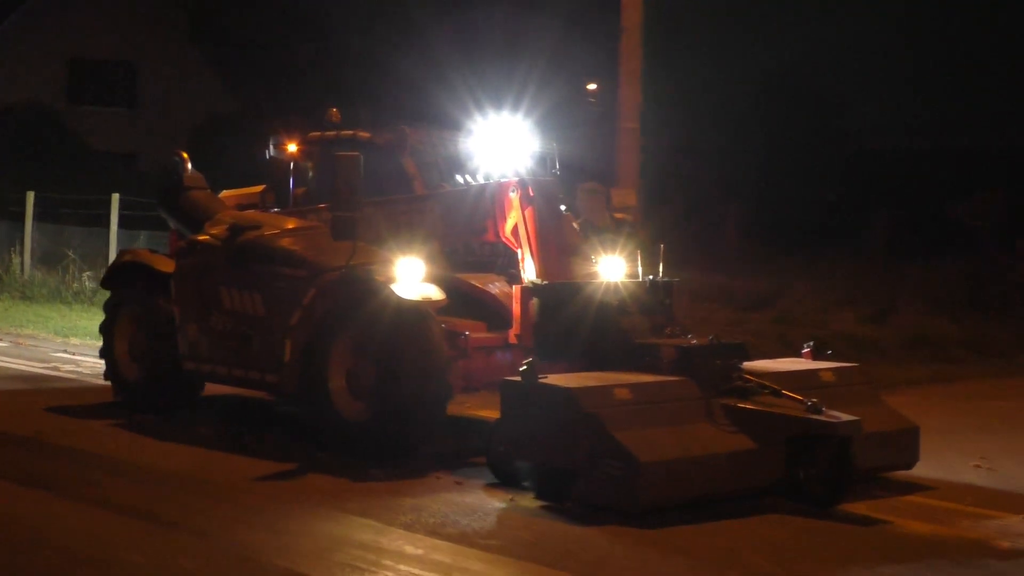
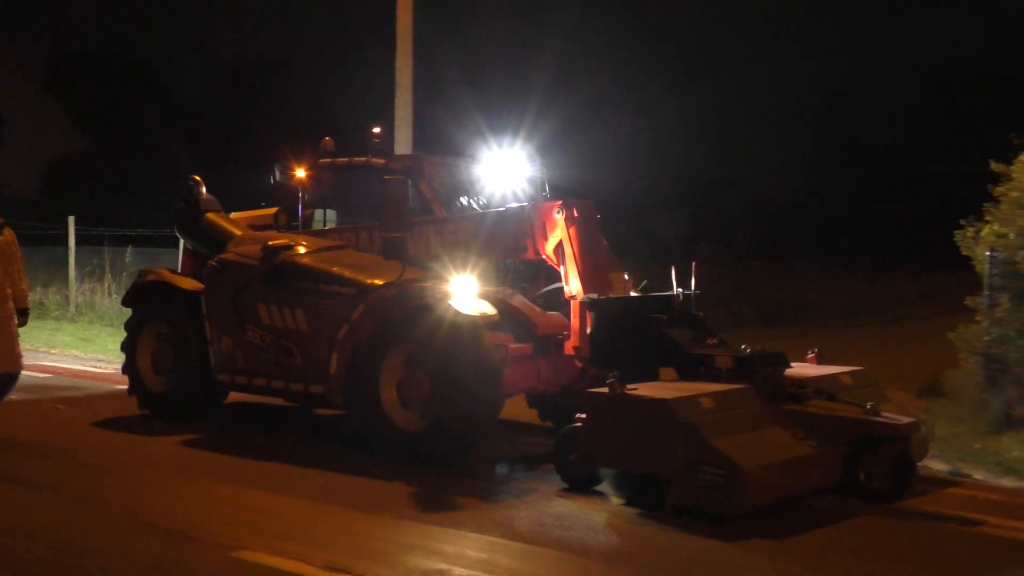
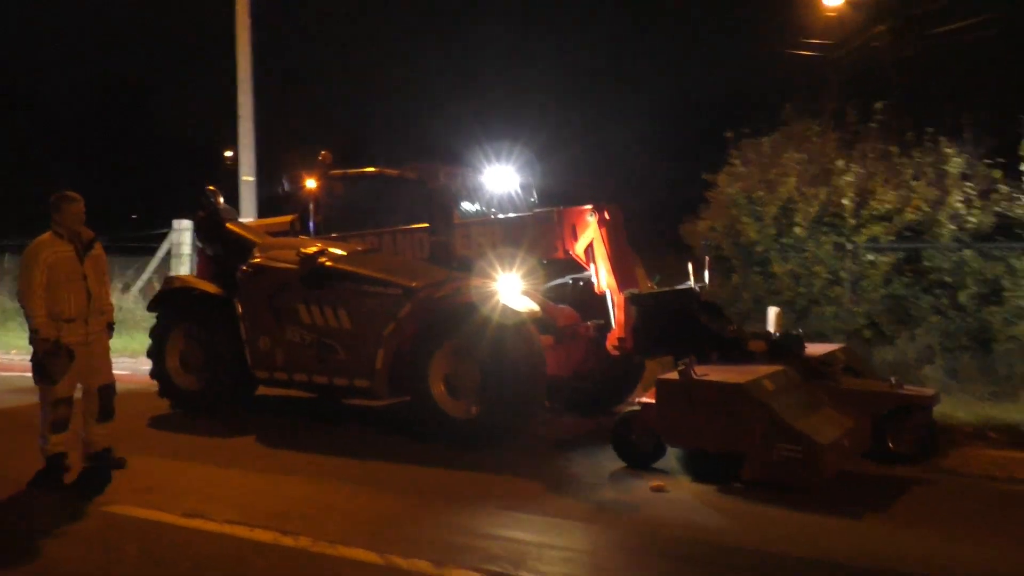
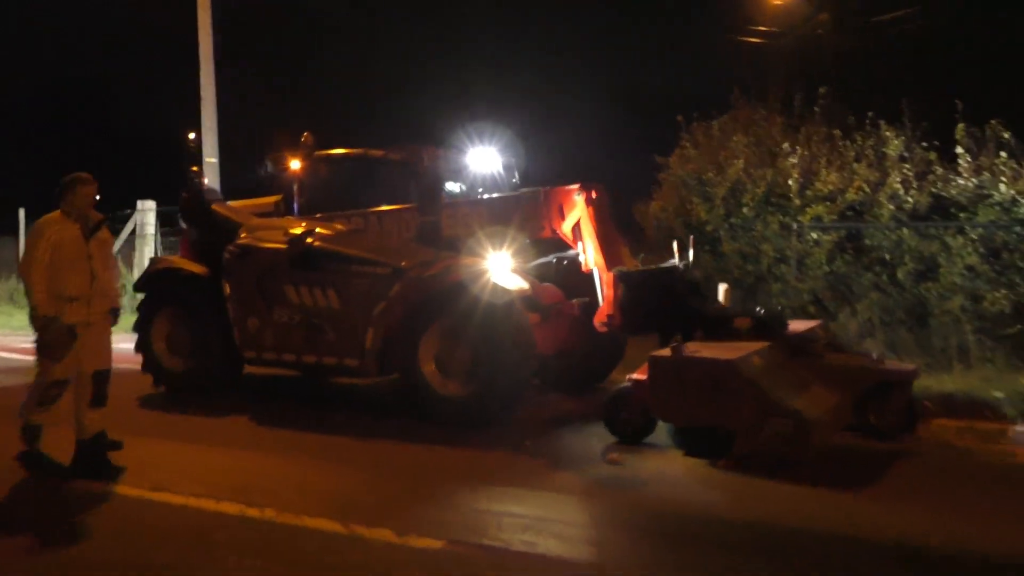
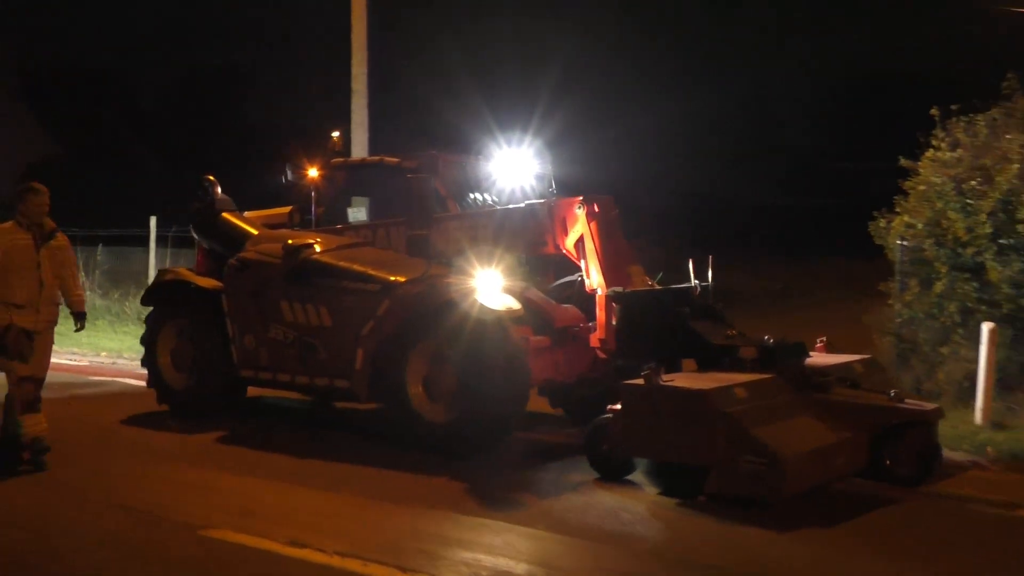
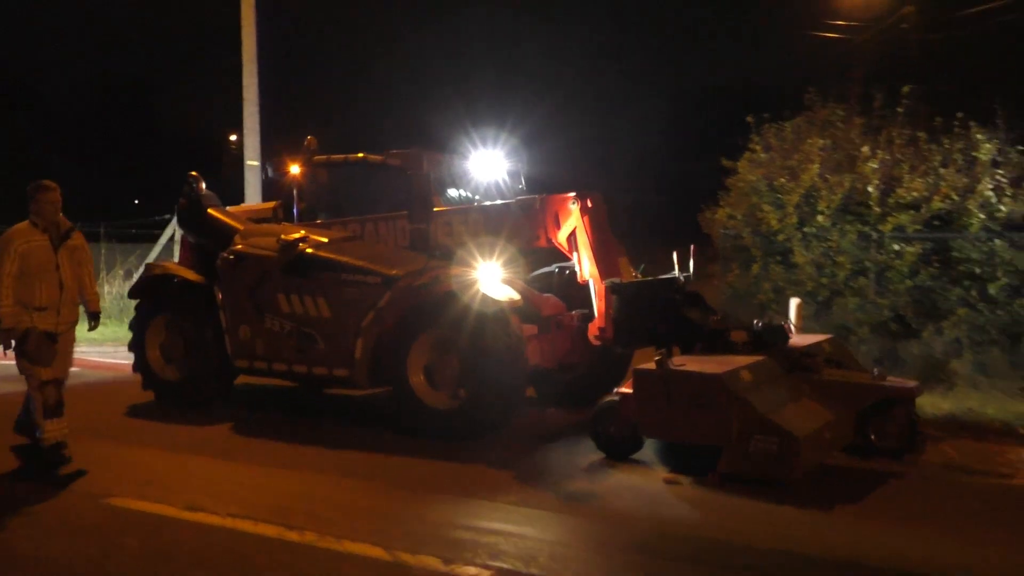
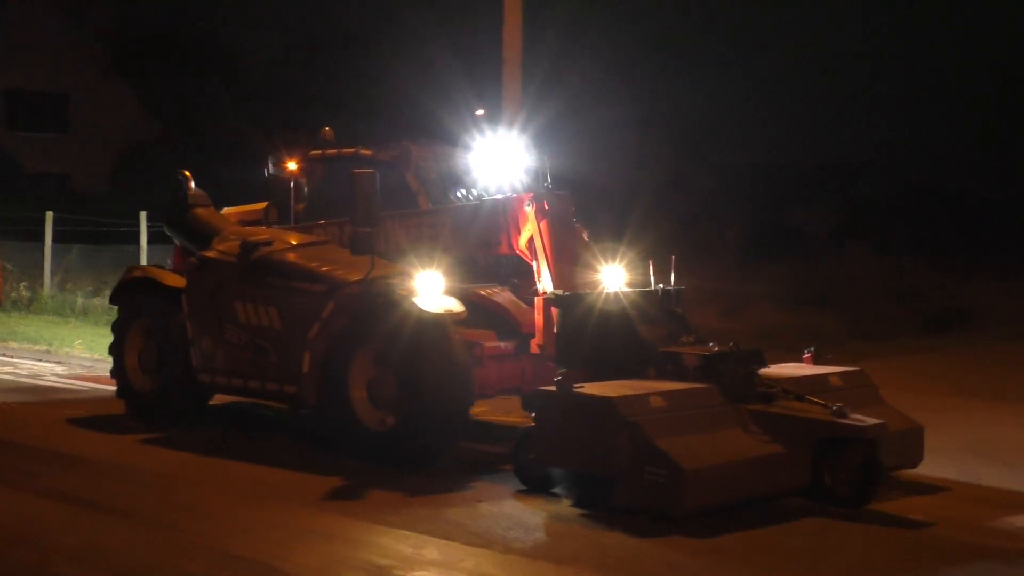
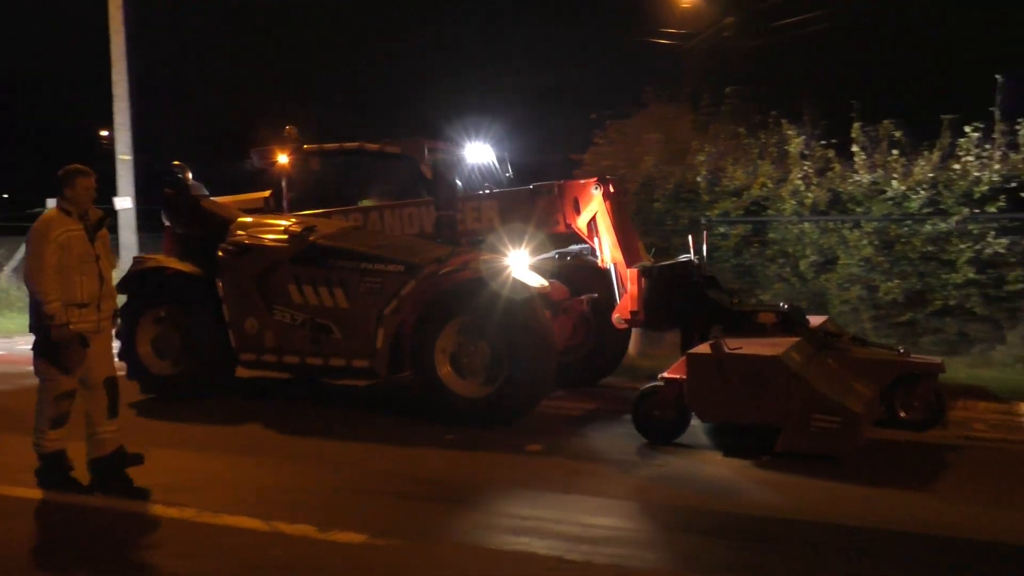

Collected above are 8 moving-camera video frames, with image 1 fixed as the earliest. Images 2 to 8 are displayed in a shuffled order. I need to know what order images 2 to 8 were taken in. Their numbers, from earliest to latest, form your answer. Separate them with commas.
7, 2, 5, 6, 3, 4, 8
